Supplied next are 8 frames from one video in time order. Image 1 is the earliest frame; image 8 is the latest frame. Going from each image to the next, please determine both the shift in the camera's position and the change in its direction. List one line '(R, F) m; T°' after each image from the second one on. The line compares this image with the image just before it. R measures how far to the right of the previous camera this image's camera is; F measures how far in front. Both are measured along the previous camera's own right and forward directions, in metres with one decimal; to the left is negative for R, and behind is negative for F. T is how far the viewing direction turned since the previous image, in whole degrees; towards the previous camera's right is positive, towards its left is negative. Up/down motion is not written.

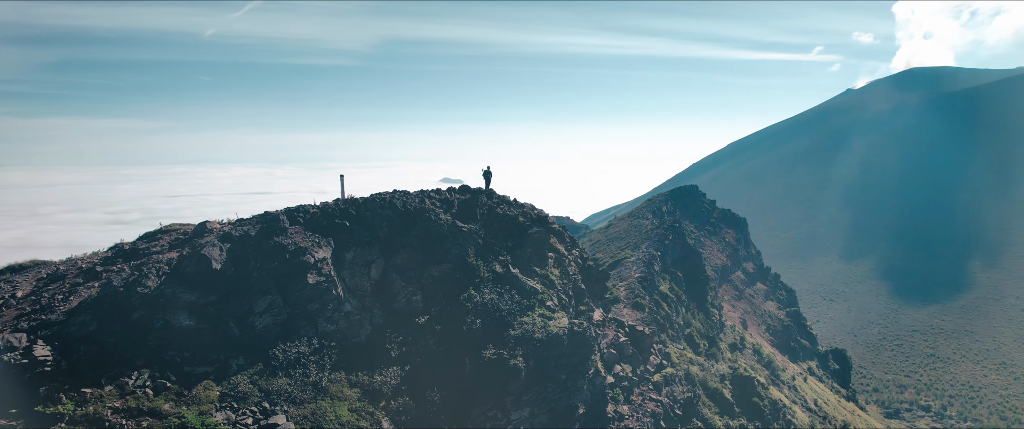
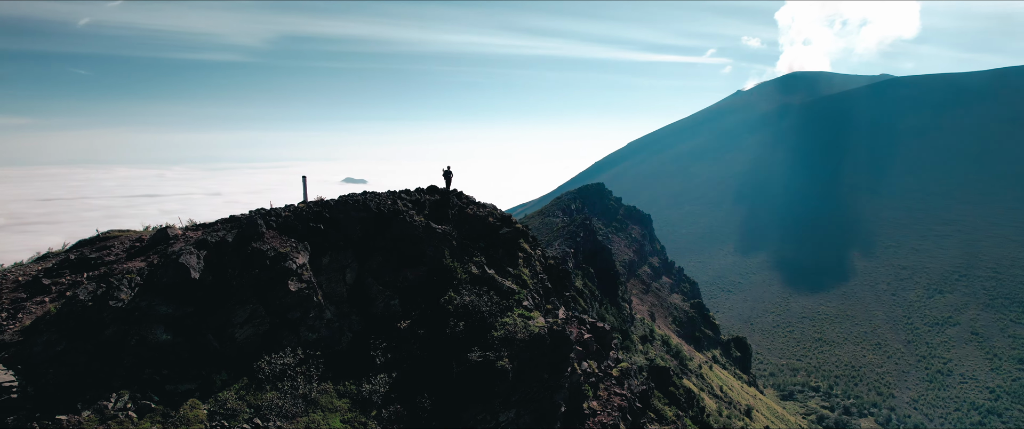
(-1.7, +0.2) m; +8°
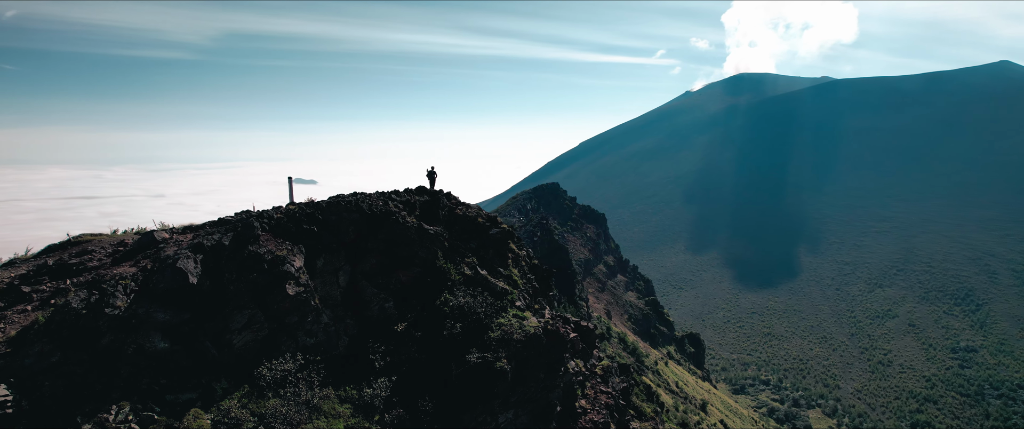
(-1.0, +0.1) m; +4°
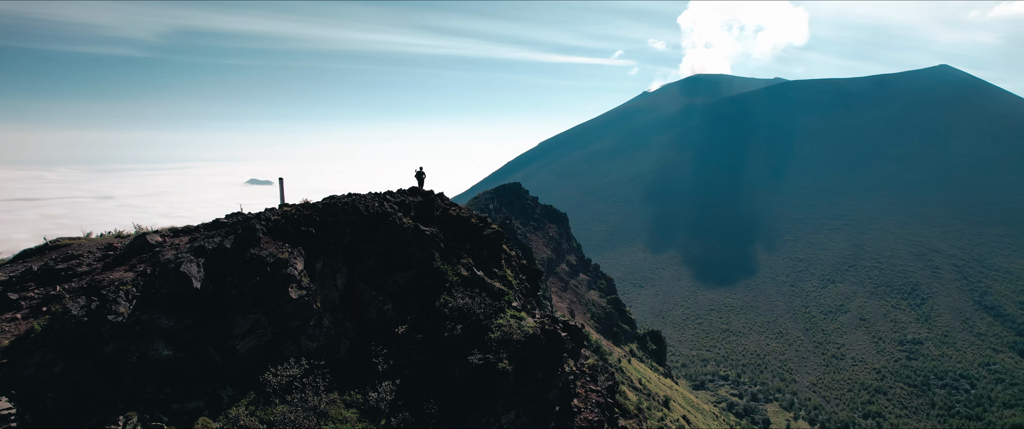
(-0.9, +0.1) m; +3°
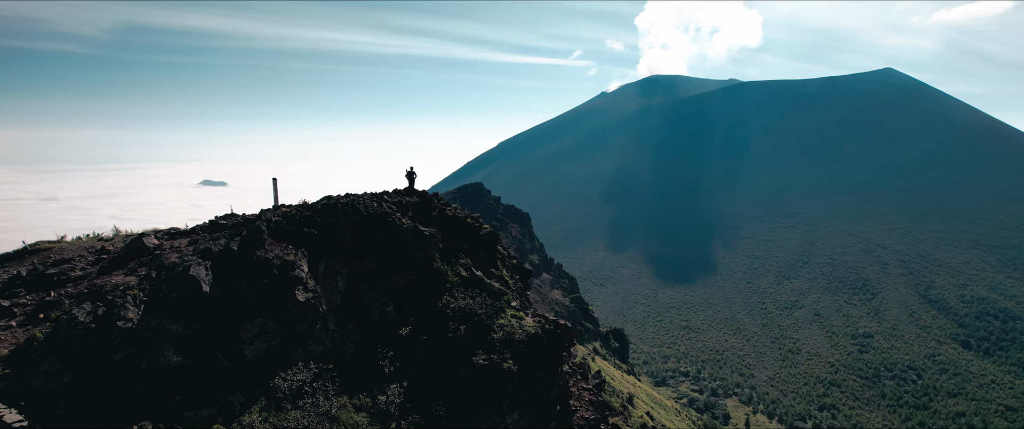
(-0.9, +0.1) m; +3°
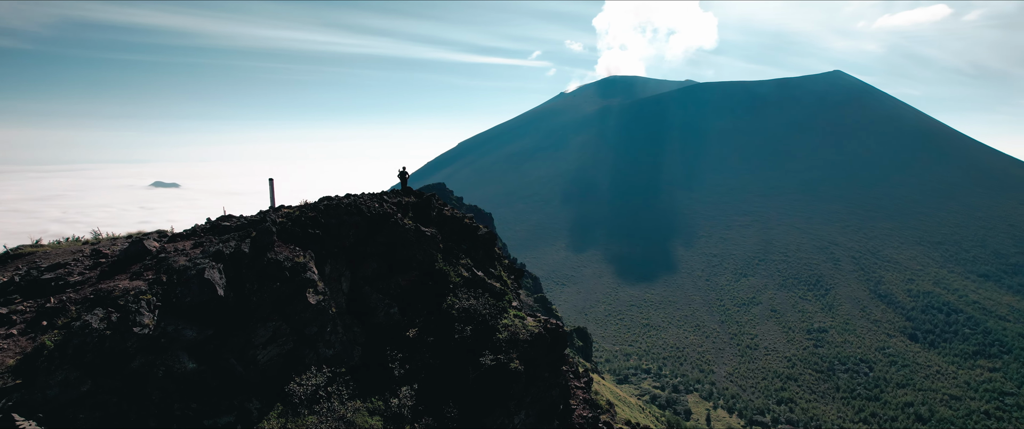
(-1.0, +0.1) m; +3°
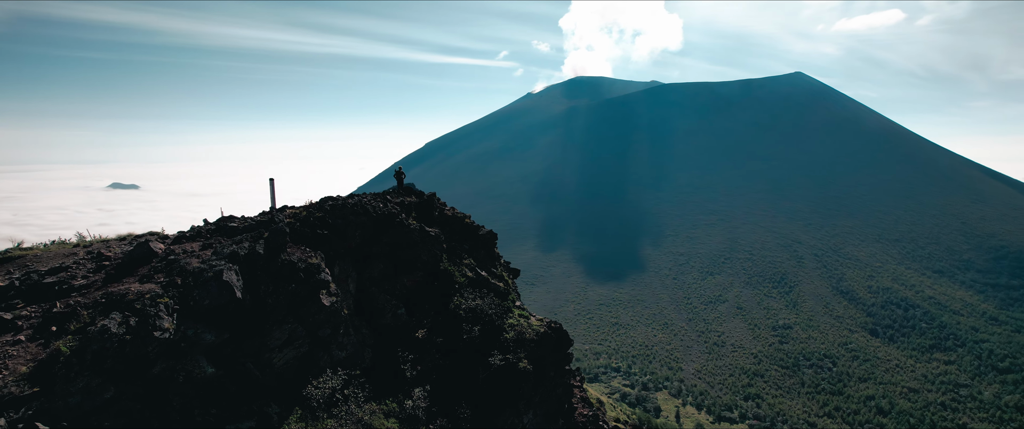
(-0.9, +0.1) m; +3°
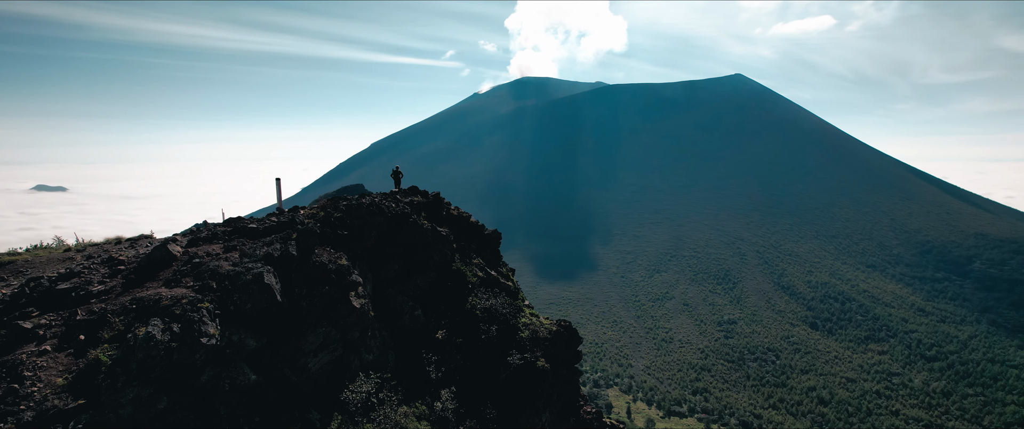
(-1.5, +0.1) m; +4°
